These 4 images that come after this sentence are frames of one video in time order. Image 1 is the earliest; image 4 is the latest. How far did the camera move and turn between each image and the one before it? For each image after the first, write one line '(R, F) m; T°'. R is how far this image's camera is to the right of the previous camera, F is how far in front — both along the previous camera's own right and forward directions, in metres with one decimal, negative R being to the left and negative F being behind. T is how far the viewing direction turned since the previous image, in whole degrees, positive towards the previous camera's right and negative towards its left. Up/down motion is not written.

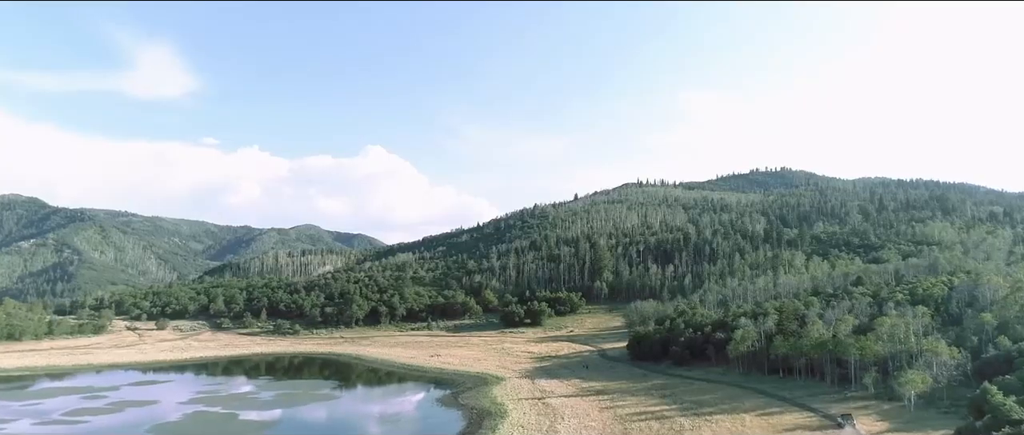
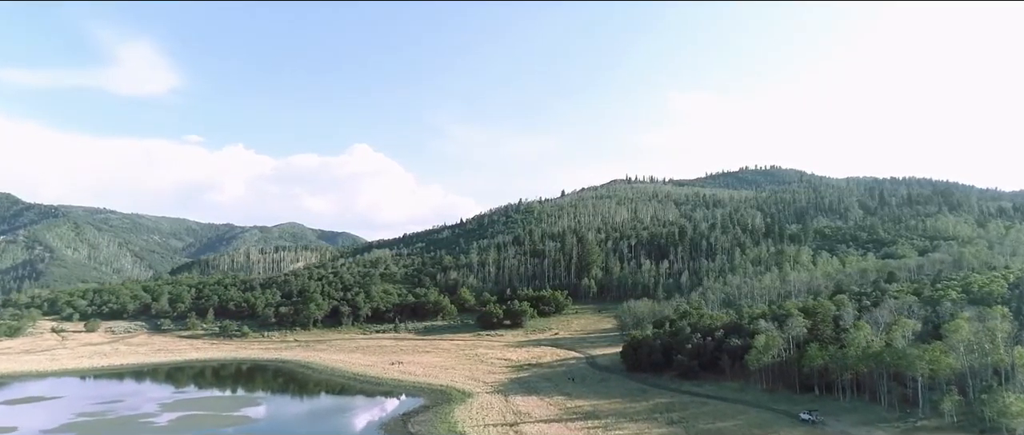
(+1.9, +14.3) m; +1°
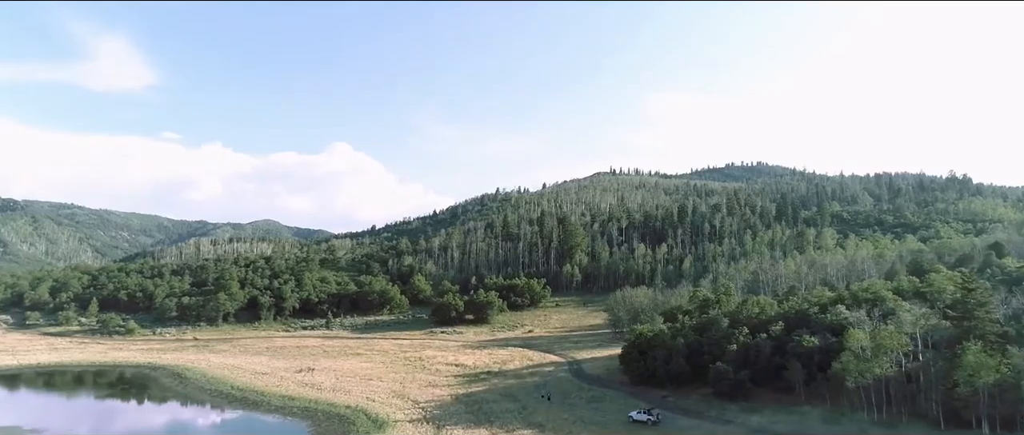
(+2.8, +24.0) m; +2°
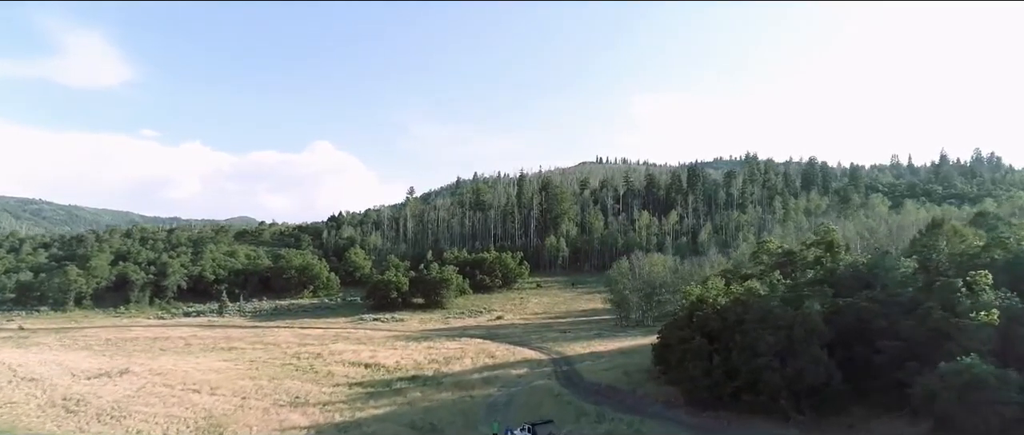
(+2.2, +24.9) m; +2°
